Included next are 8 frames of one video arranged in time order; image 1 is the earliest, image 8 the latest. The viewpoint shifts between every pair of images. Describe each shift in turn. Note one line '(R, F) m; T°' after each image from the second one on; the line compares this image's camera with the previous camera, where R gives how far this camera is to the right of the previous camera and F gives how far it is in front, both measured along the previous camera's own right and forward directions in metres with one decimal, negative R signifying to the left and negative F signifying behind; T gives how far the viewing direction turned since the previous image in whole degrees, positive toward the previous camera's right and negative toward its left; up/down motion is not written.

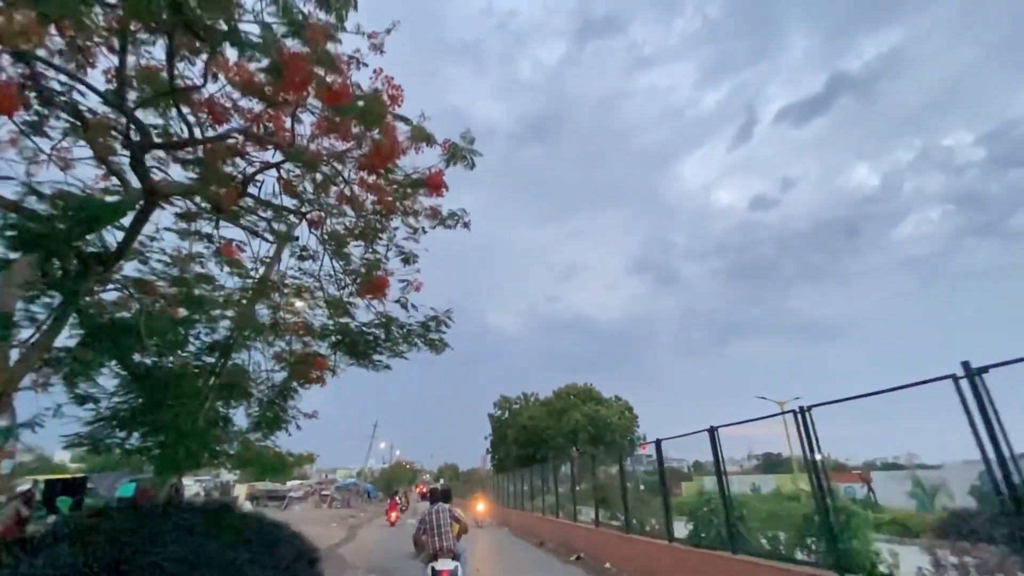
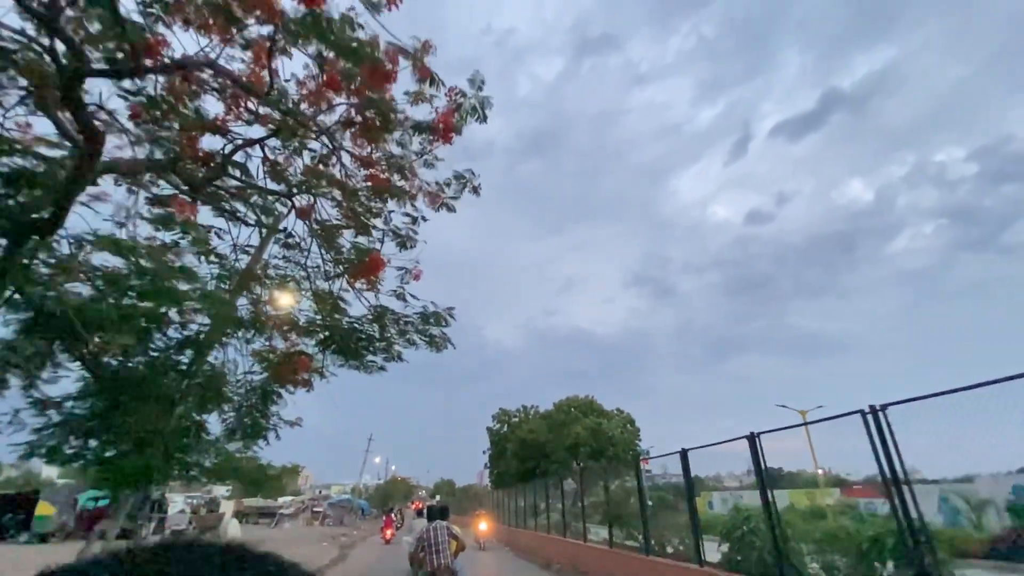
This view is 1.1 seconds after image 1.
(-0.2, +1.0) m; 0°
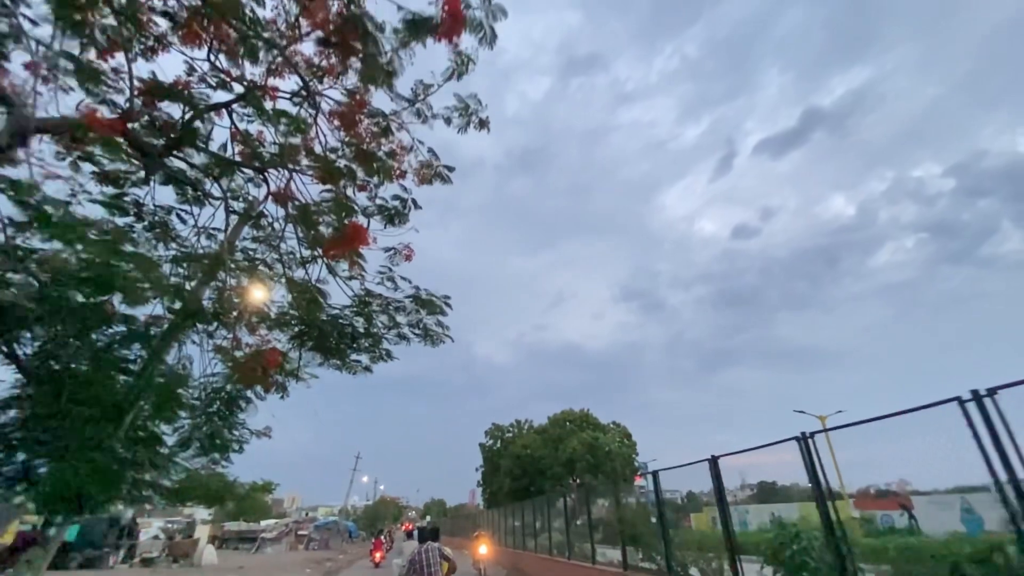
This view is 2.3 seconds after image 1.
(-0.2, +1.1) m; +1°
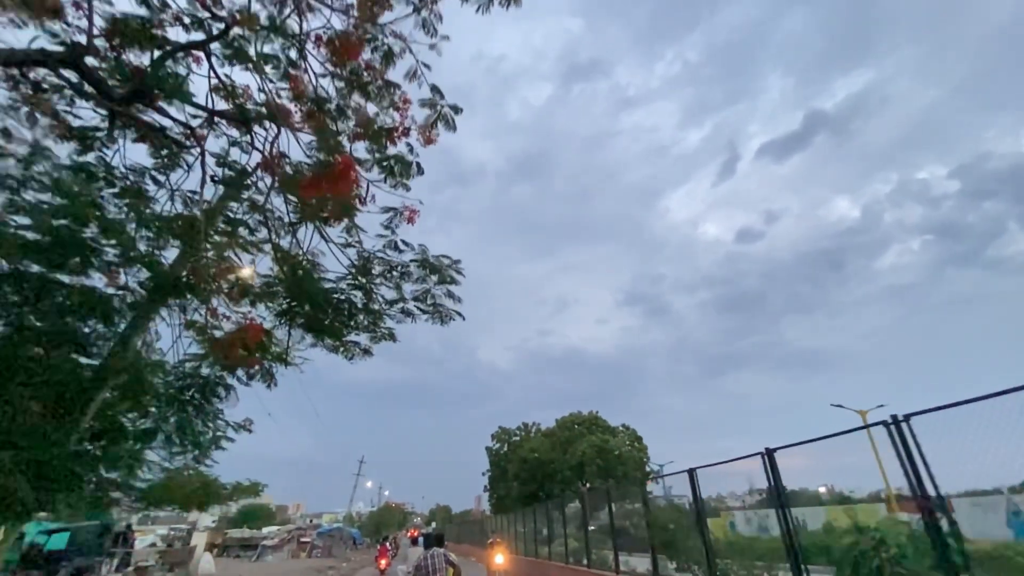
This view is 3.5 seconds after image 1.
(-0.2, +1.0) m; 0°
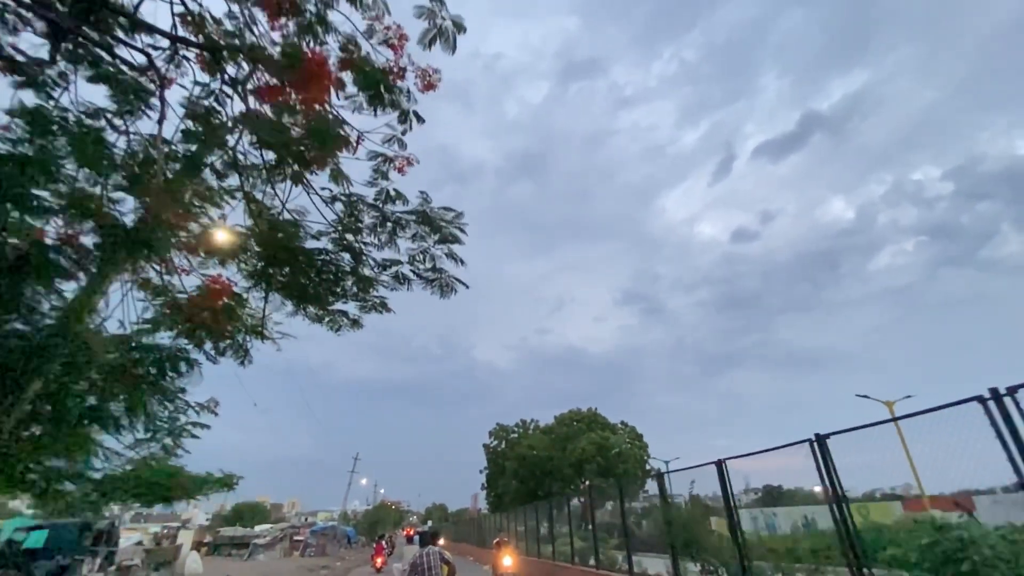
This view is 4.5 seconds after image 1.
(-0.1, +0.8) m; 0°
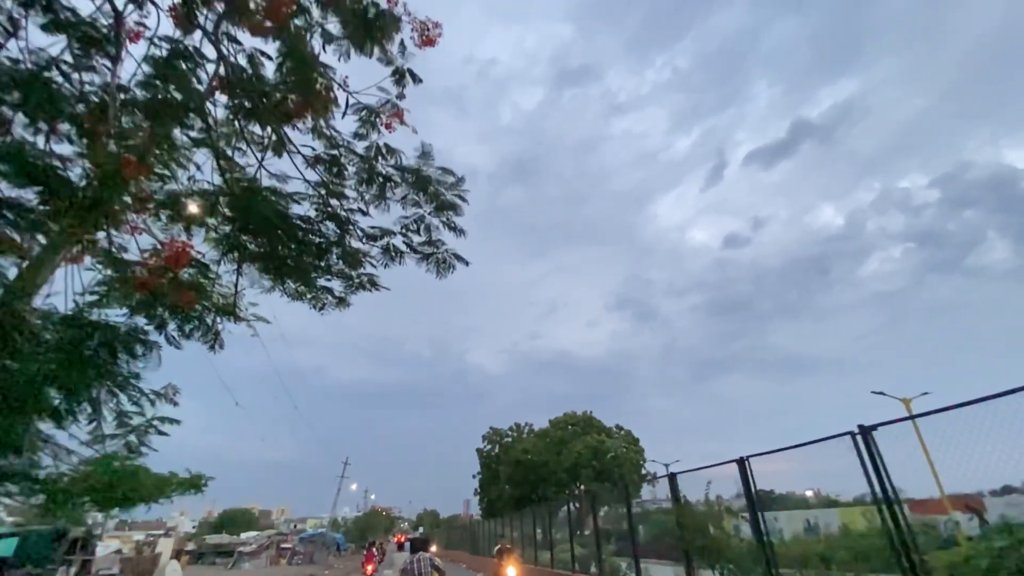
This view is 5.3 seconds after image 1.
(-0.1, +0.6) m; +1°
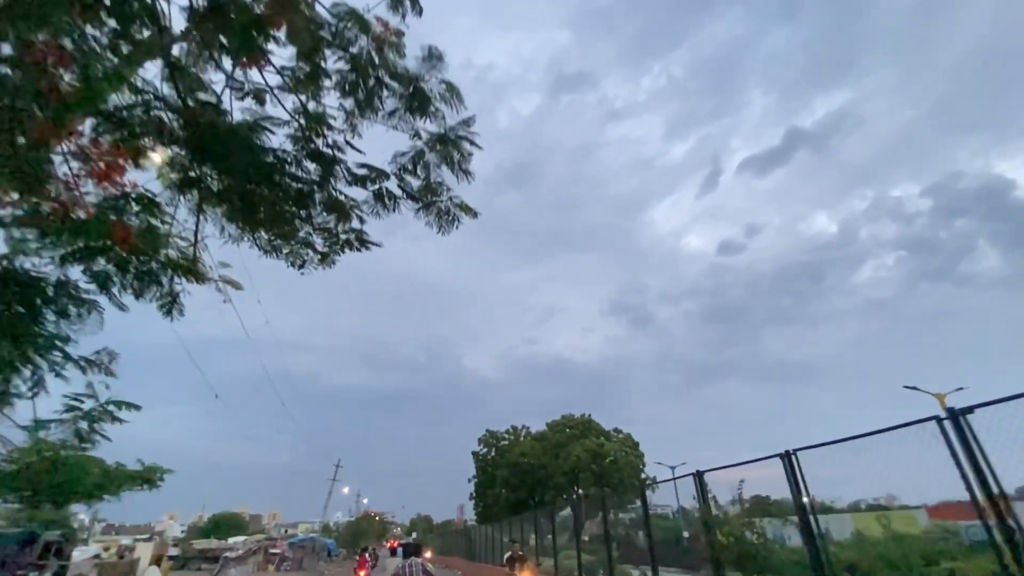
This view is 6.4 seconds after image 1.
(-0.1, +0.8) m; 0°
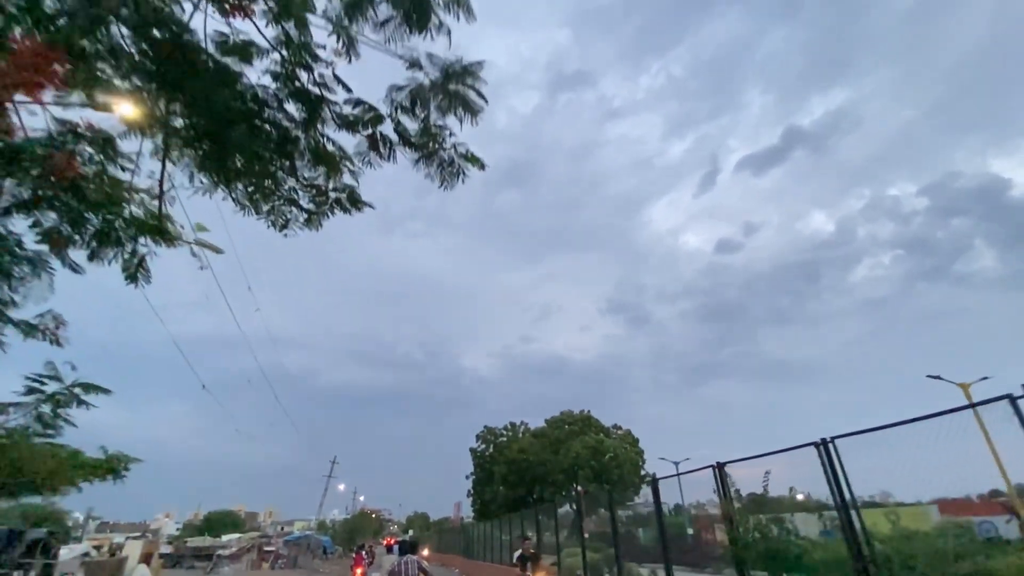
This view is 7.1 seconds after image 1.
(-0.1, +0.5) m; 0°
